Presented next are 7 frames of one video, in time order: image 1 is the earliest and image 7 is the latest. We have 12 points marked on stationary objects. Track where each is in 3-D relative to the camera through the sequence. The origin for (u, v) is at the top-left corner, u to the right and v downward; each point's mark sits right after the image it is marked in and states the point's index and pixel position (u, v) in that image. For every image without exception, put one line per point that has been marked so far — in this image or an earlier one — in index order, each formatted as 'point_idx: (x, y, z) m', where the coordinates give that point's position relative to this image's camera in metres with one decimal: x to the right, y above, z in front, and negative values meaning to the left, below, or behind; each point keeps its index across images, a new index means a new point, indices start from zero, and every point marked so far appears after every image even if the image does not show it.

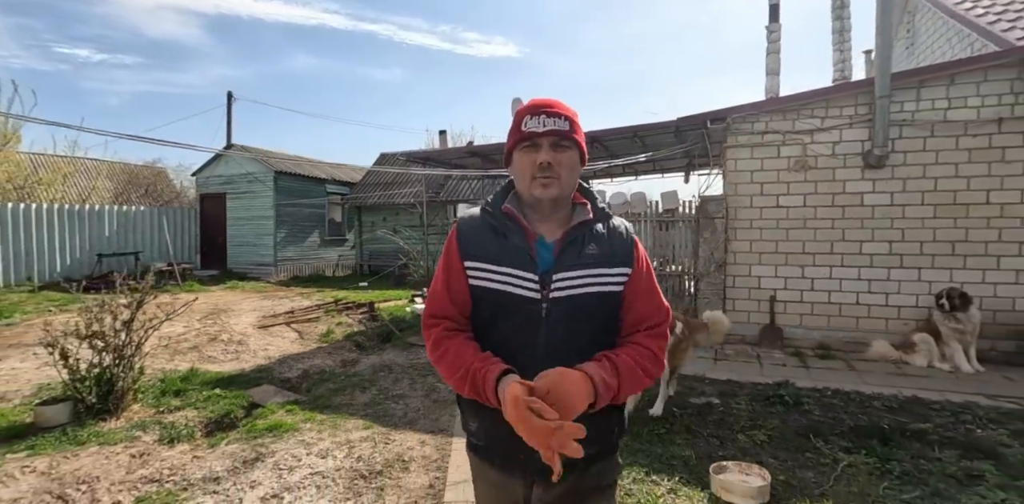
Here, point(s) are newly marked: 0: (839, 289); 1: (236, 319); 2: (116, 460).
0: (+3.8, -0.4, +5.3) m
1: (-4.2, -1.0, +7.2) m
2: (-2.7, -1.4, +3.2) m
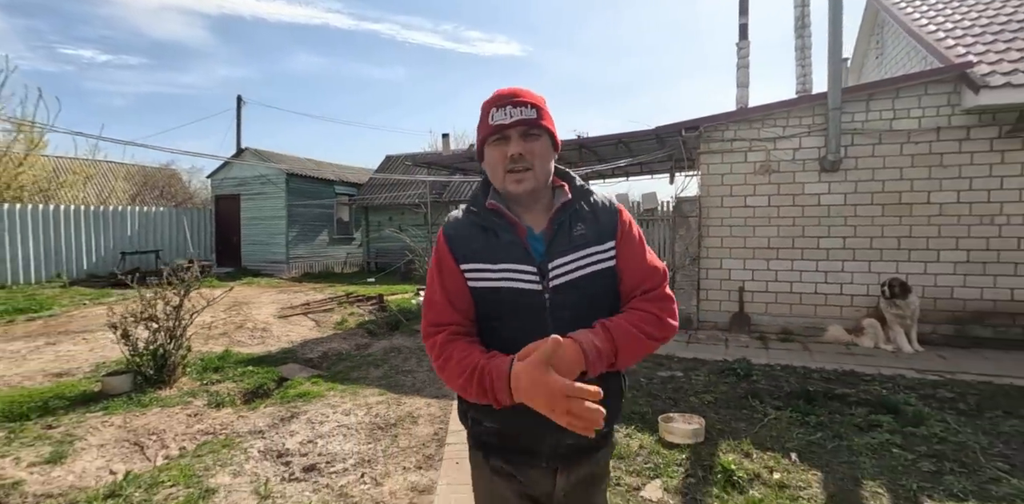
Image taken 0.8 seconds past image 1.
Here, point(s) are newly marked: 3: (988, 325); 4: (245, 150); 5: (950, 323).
0: (+3.7, -0.4, +6.0) m
1: (-4.3, -0.9, +7.8) m
2: (-2.8, -1.4, +3.9) m
3: (+5.5, -0.8, +5.3) m
4: (-8.3, +3.2, +14.5) m
5: (+5.1, -0.8, +5.5) m
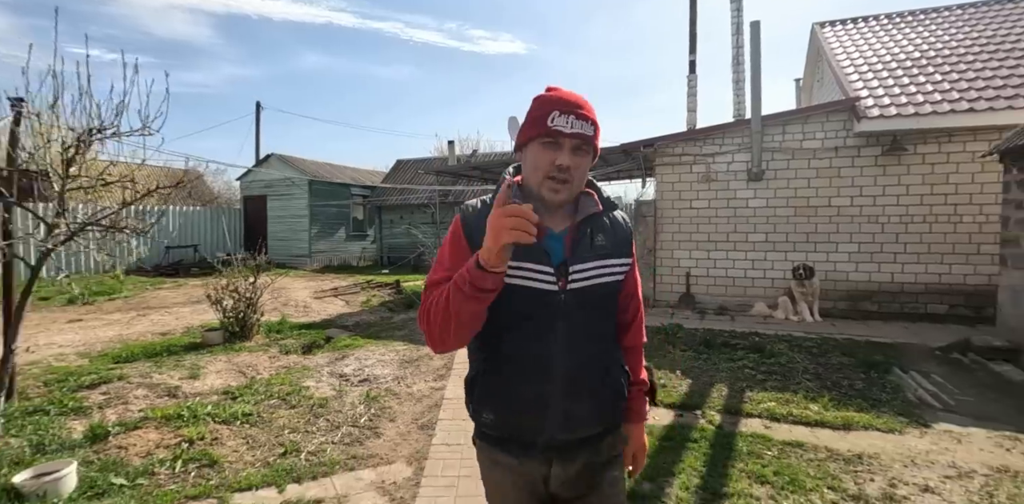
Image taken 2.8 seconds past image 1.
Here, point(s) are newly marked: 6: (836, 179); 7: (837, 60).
0: (+3.6, -0.2, +7.5) m
1: (-4.4, -0.8, +9.5) m
2: (-2.9, -1.2, +5.5) m
3: (+5.3, -0.7, +6.8) m
4: (-8.3, +3.3, +16.1) m
5: (+5.0, -0.7, +7.0) m
6: (+4.8, +1.1, +6.9) m
7: (+5.7, +3.4, +8.1) m
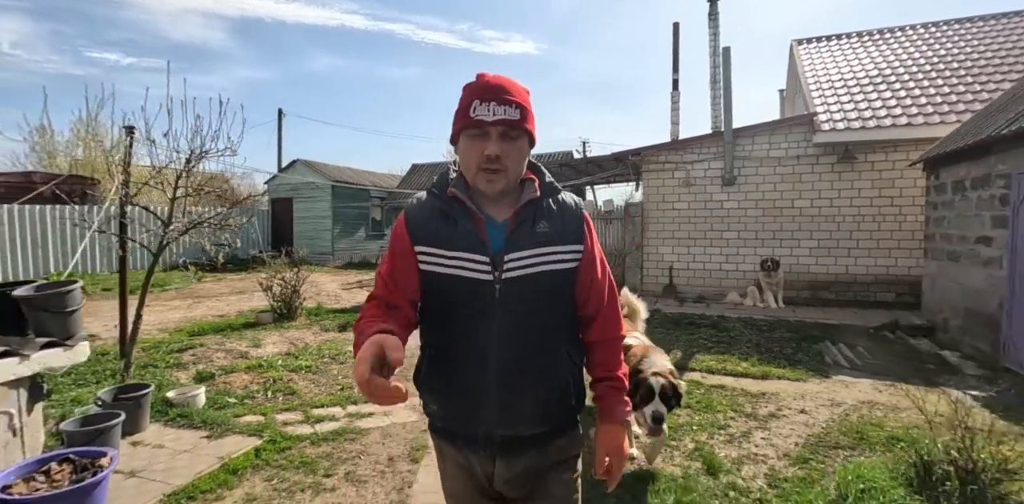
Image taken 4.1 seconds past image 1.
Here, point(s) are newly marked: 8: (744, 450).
0: (+3.6, -0.2, +8.5) m
1: (-4.3, -0.7, +10.7) m
2: (-2.9, -1.1, +6.7) m
3: (+5.4, -0.6, +7.8) m
4: (-8.0, +3.4, +17.4) m
5: (+5.1, -0.6, +8.0) m
6: (+4.9, +1.2, +7.9) m
7: (+5.8, +3.5, +9.1) m
8: (+1.5, -1.3, +3.1) m
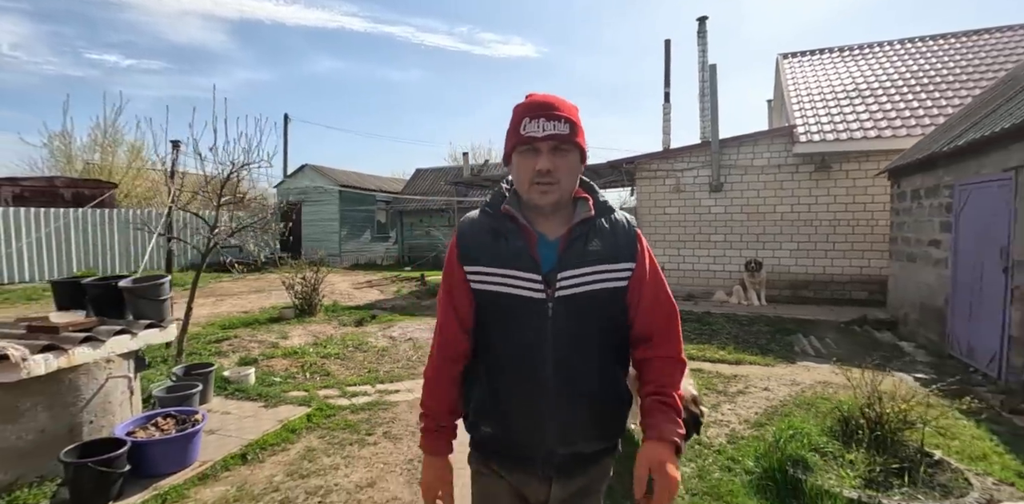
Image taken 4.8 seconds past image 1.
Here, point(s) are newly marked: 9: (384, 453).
0: (+3.7, -0.2, +9.2) m
1: (-4.2, -0.8, +11.3) m
2: (-2.9, -1.2, +7.3) m
3: (+5.4, -0.7, +8.5) m
4: (-8.0, +3.3, +18.1) m
5: (+5.1, -0.7, +8.6) m
6: (+4.9, +1.1, +8.6) m
7: (+5.8, +3.4, +9.8) m
8: (+1.6, -1.3, +3.7) m
9: (-0.9, -1.4, +3.1) m
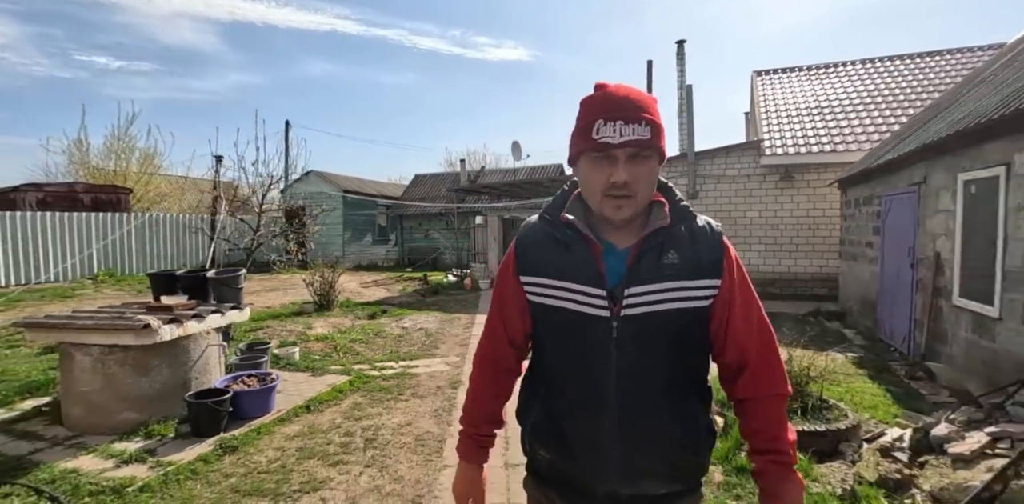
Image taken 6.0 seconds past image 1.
0: (+3.6, -0.2, +10.1) m
1: (-4.3, -0.8, +12.2) m
2: (-2.9, -1.2, +8.2) m
3: (+5.4, -0.7, +9.5) m
4: (-8.2, +3.2, +18.9) m
5: (+5.0, -0.7, +9.6) m
6: (+4.9, +1.1, +9.6) m
7: (+5.8, +3.4, +10.8) m
8: (+1.6, -1.3, +4.7) m
9: (-0.9, -1.3, +4.0) m
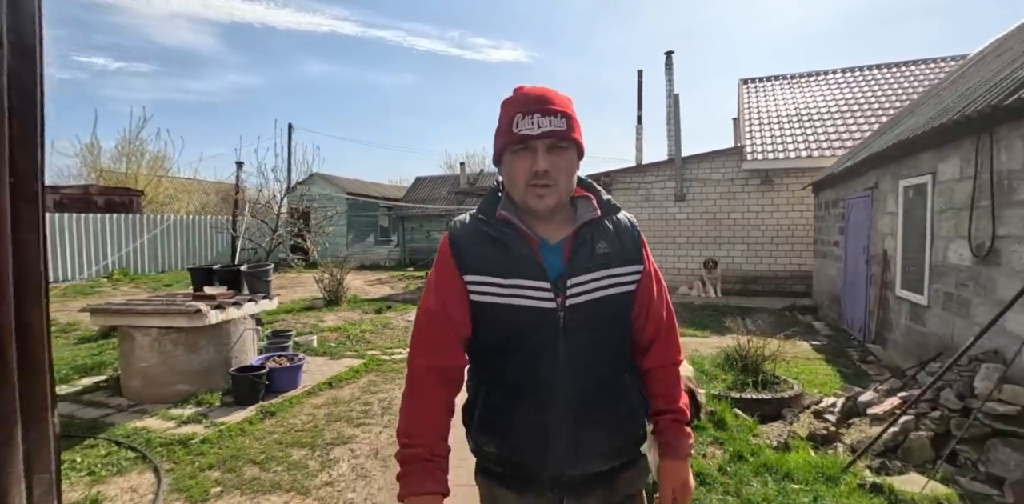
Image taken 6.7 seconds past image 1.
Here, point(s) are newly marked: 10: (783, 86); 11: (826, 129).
0: (+3.5, -0.2, +10.7) m
1: (-4.4, -0.8, +12.7) m
2: (-3.0, -1.2, +8.8) m
3: (+5.3, -0.7, +10.1) m
4: (-8.2, +3.2, +19.5) m
5: (+5.0, -0.7, +10.2) m
6: (+4.8, +1.1, +10.2) m
7: (+5.7, +3.4, +11.4) m
8: (+1.6, -1.3, +5.3) m
9: (-0.9, -1.3, +4.6) m
10: (+7.2, +4.4, +12.5) m
11: (+6.7, +2.6, +10.0) m
